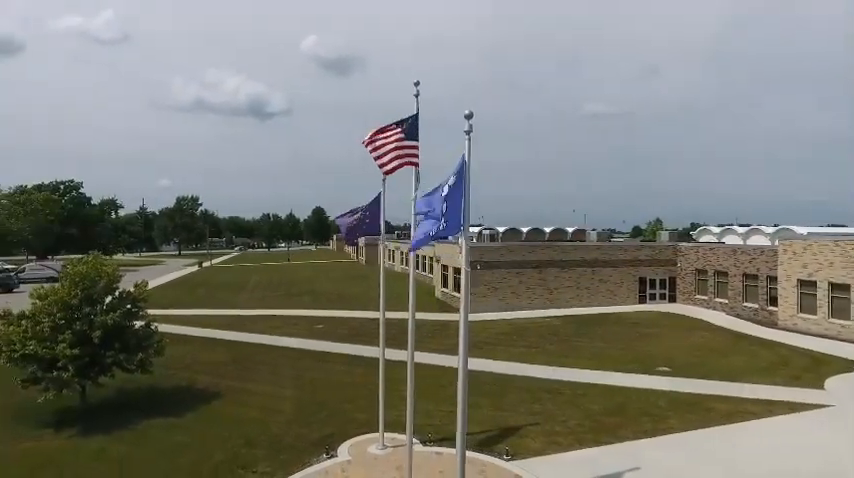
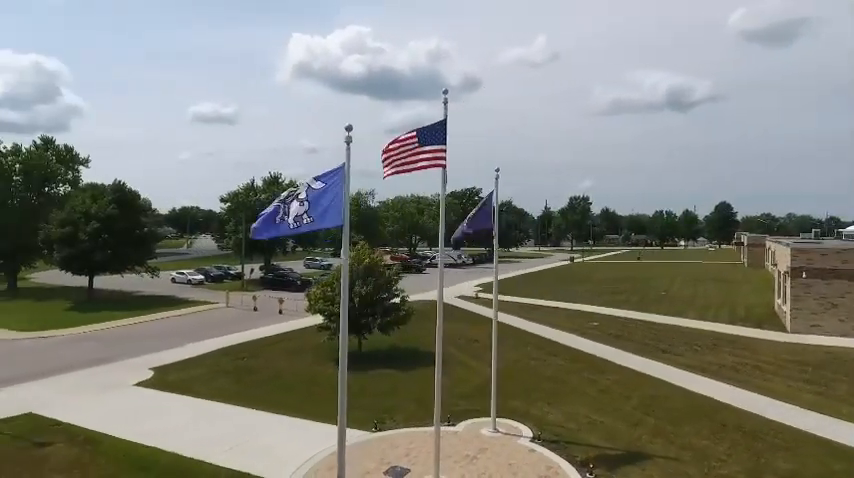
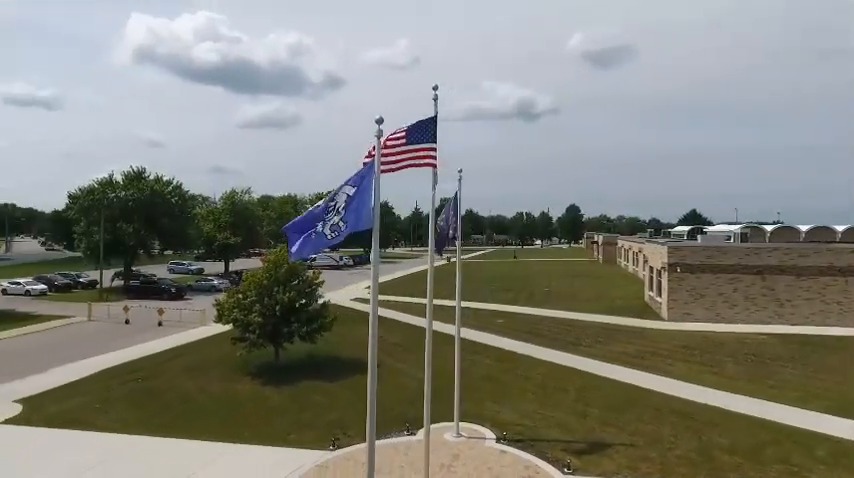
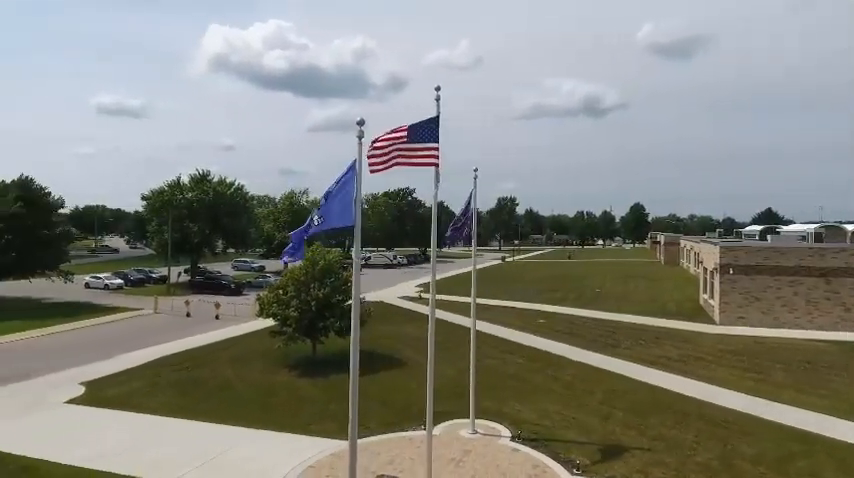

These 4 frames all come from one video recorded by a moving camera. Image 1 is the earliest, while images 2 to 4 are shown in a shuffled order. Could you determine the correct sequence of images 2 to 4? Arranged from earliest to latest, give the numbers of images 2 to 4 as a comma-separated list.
3, 4, 2
